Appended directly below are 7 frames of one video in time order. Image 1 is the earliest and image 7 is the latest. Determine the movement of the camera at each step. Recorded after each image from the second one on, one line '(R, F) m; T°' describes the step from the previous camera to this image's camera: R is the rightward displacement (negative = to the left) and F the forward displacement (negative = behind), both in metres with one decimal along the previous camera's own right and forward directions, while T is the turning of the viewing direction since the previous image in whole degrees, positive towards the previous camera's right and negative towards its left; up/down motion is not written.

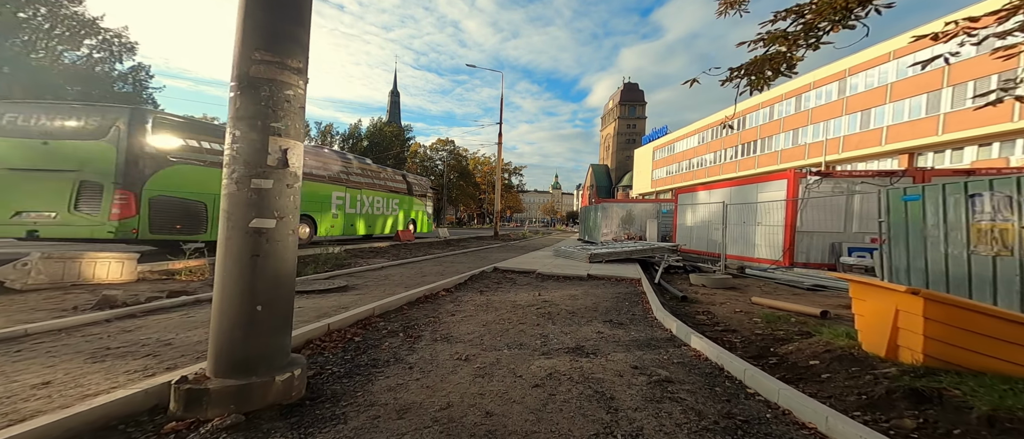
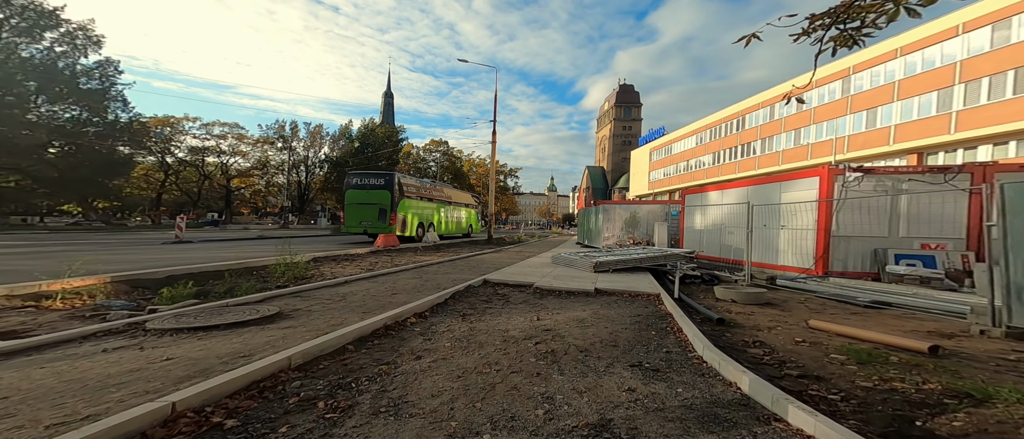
(+0.1, +1.6) m; +1°
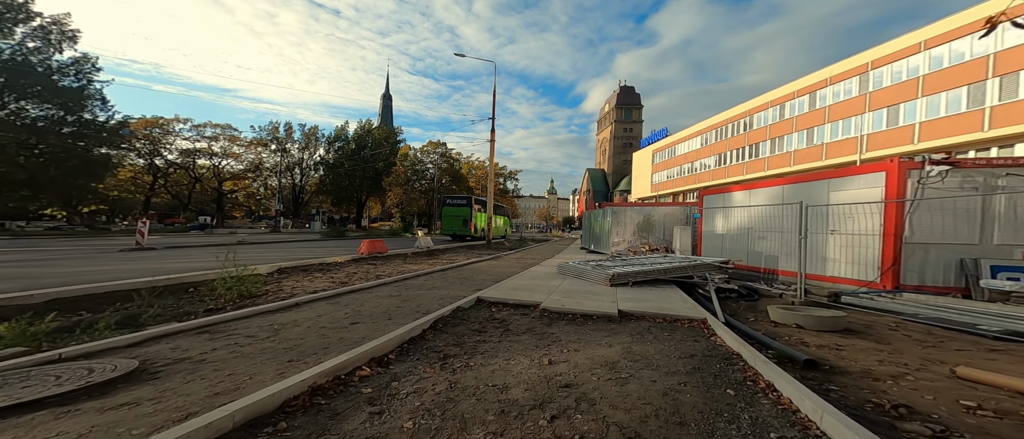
(0.0, +1.7) m; 0°
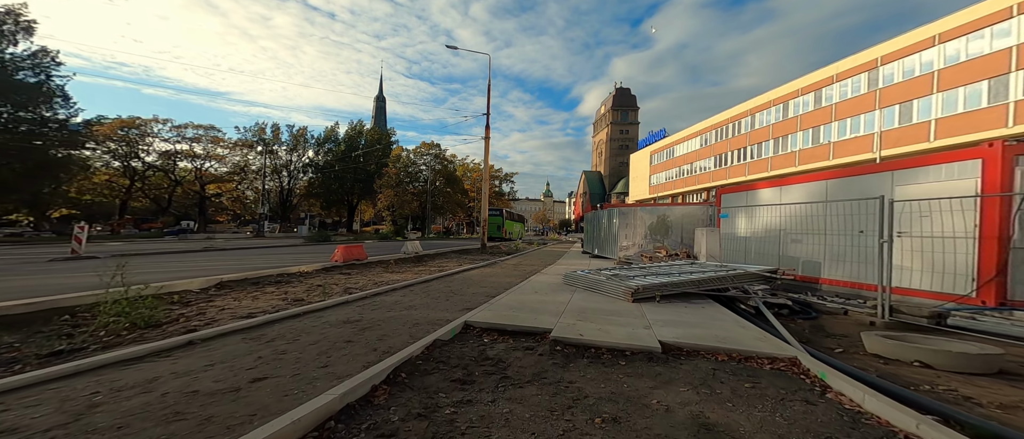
(0.0, +1.8) m; +1°
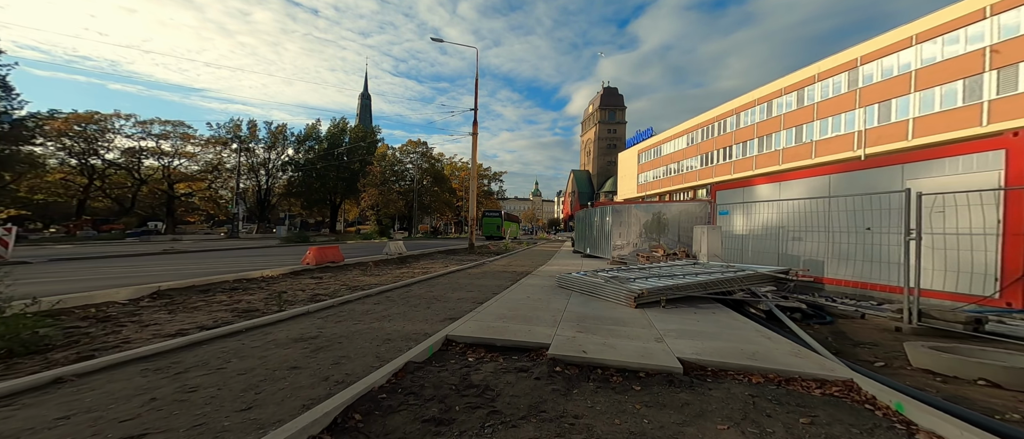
(0.0, +0.8) m; +2°
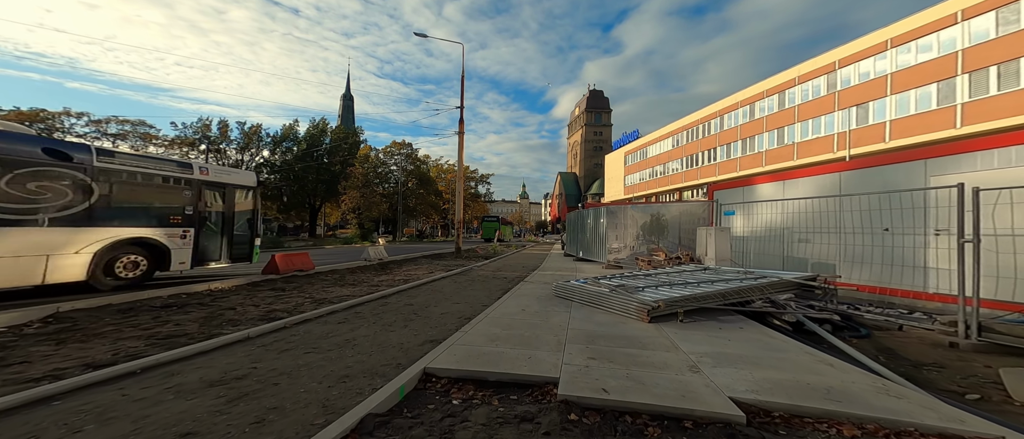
(-0.1, +1.0) m; +2°
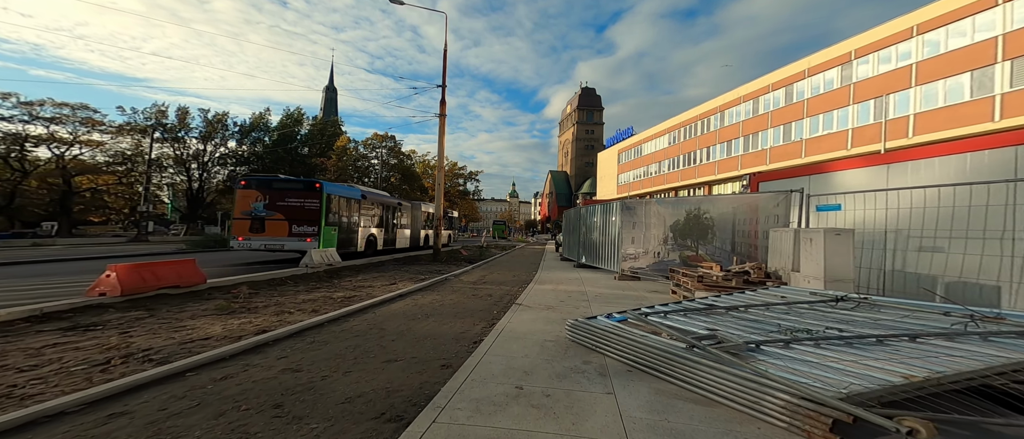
(0.0, +3.4) m; +2°
